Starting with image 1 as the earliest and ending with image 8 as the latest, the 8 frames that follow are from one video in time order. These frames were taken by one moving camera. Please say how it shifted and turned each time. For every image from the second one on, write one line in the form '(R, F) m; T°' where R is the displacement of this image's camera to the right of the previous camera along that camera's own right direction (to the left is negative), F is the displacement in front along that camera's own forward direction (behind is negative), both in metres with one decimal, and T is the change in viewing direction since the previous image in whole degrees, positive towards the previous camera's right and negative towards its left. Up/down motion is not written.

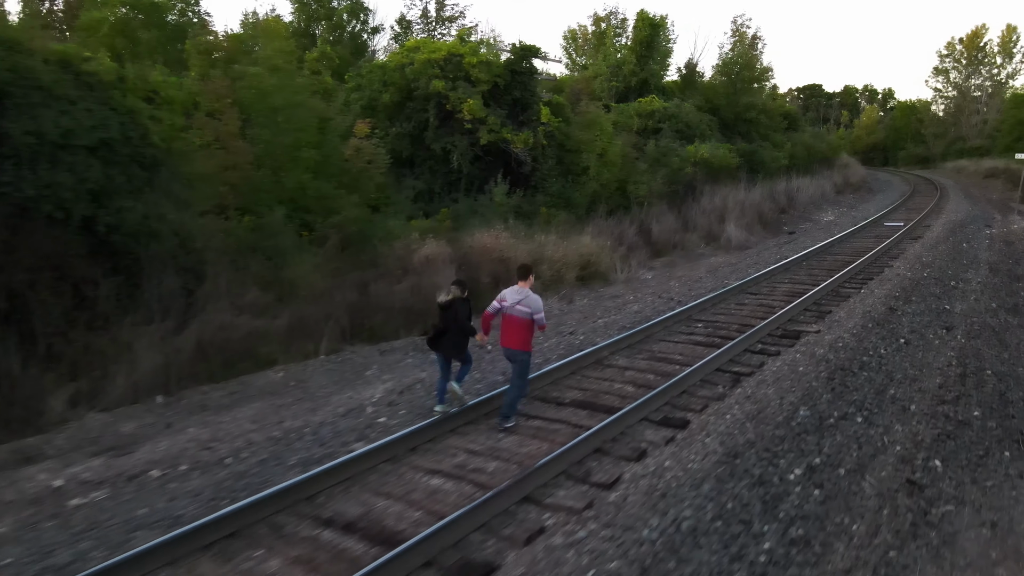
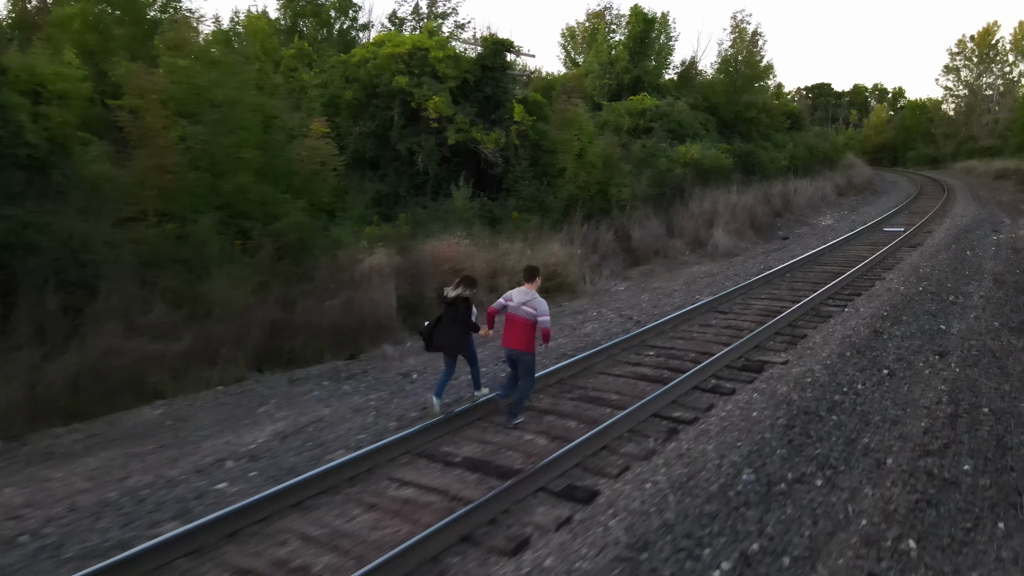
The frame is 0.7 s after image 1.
(+0.8, +1.0) m; -1°
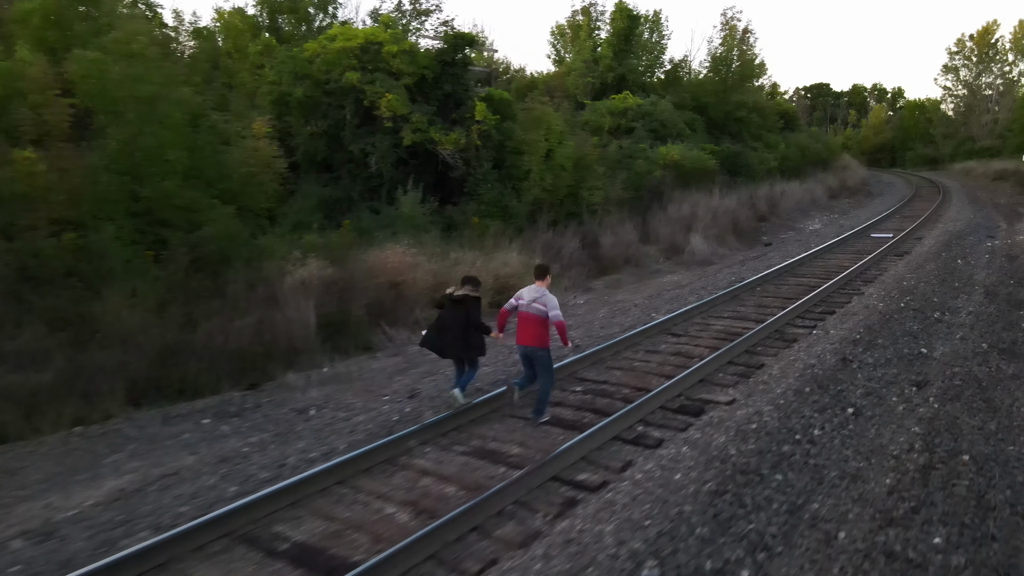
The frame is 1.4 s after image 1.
(+0.8, +1.0) m; 0°
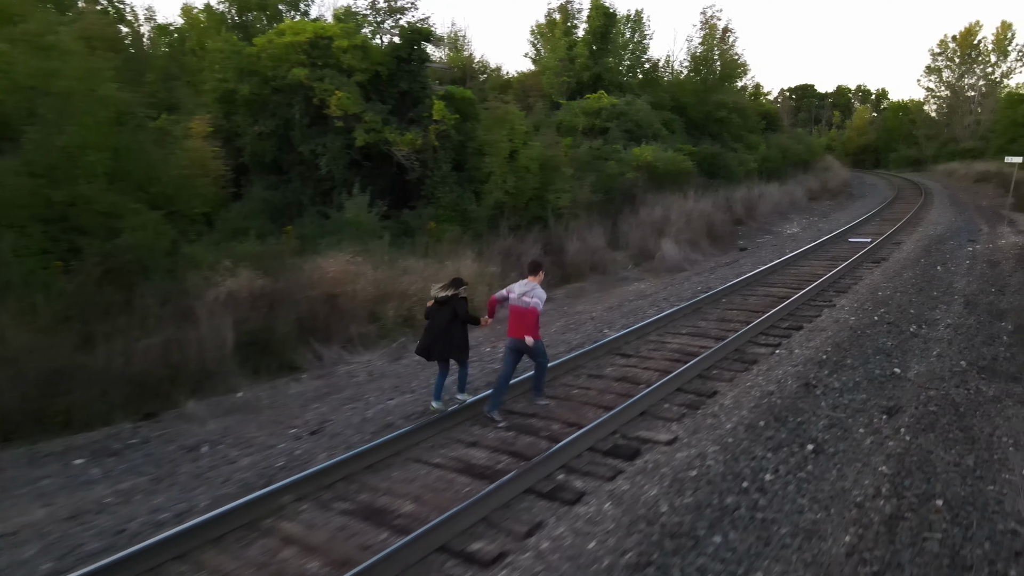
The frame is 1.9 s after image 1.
(+0.5, +0.7) m; +1°
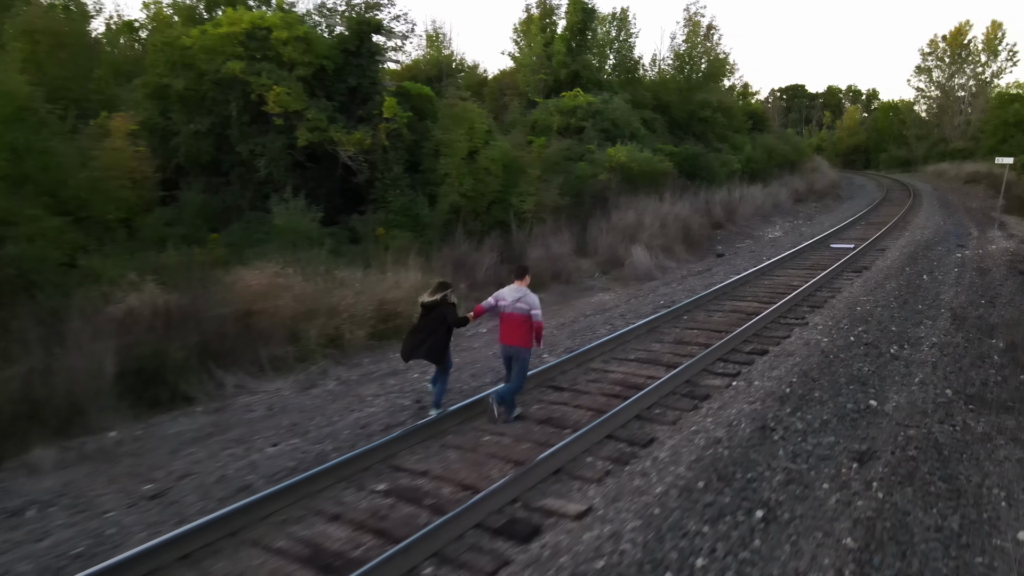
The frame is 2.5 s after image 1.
(+0.6, +1.0) m; +1°
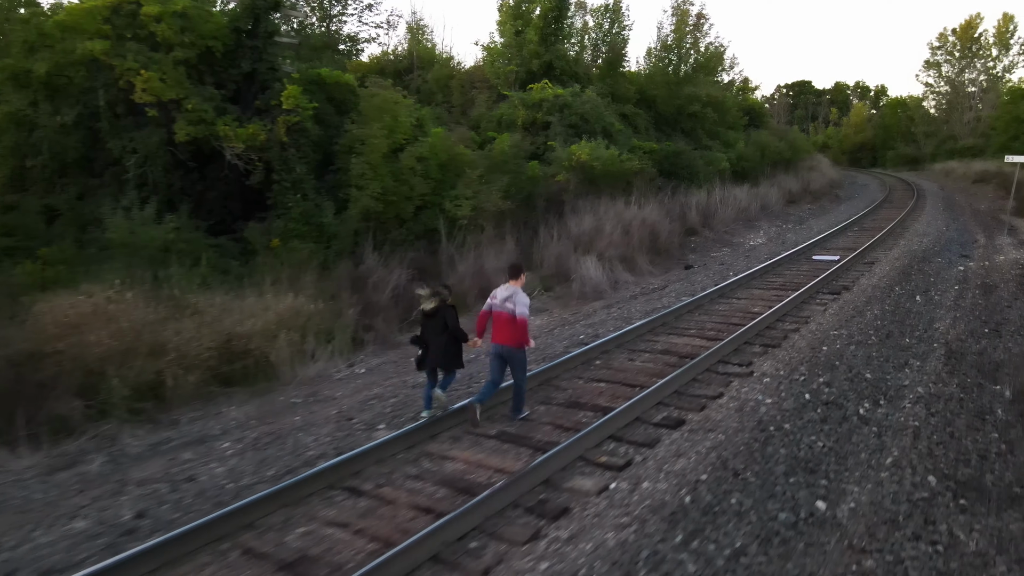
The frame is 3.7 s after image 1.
(+1.3, +1.9) m; -1°
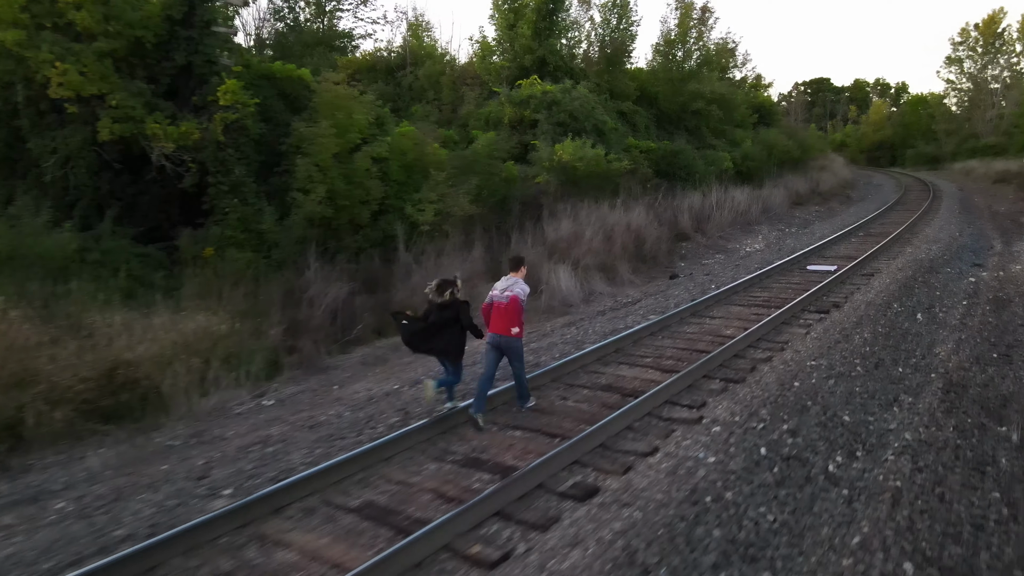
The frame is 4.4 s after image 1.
(+0.8, +1.0) m; -1°
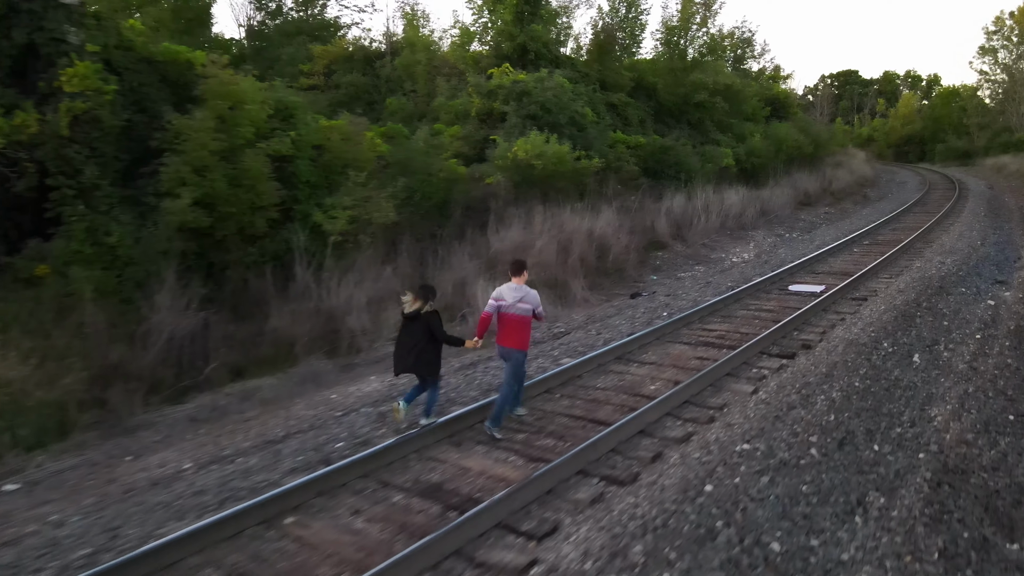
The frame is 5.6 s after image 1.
(+1.4, +1.9) m; -2°
